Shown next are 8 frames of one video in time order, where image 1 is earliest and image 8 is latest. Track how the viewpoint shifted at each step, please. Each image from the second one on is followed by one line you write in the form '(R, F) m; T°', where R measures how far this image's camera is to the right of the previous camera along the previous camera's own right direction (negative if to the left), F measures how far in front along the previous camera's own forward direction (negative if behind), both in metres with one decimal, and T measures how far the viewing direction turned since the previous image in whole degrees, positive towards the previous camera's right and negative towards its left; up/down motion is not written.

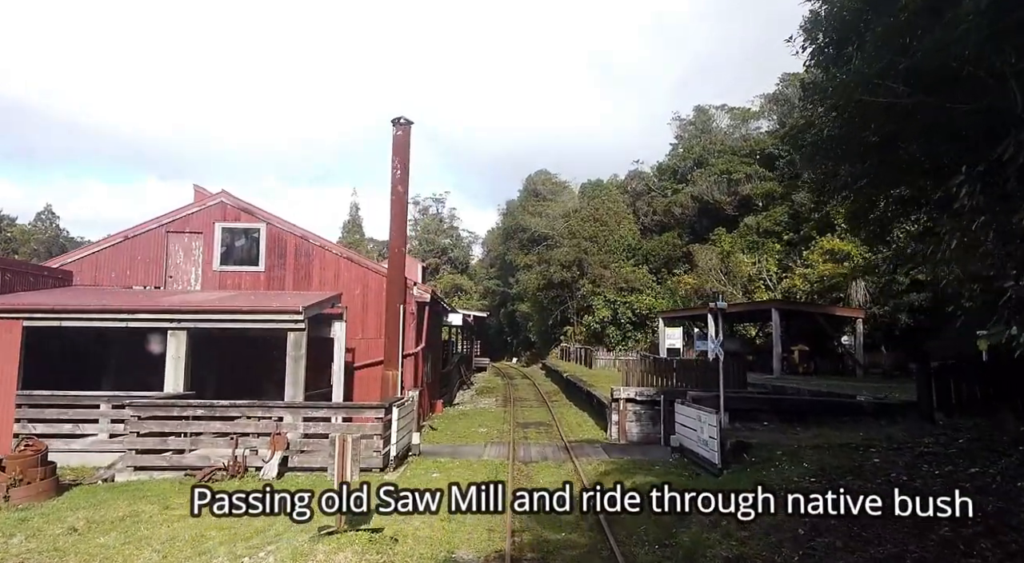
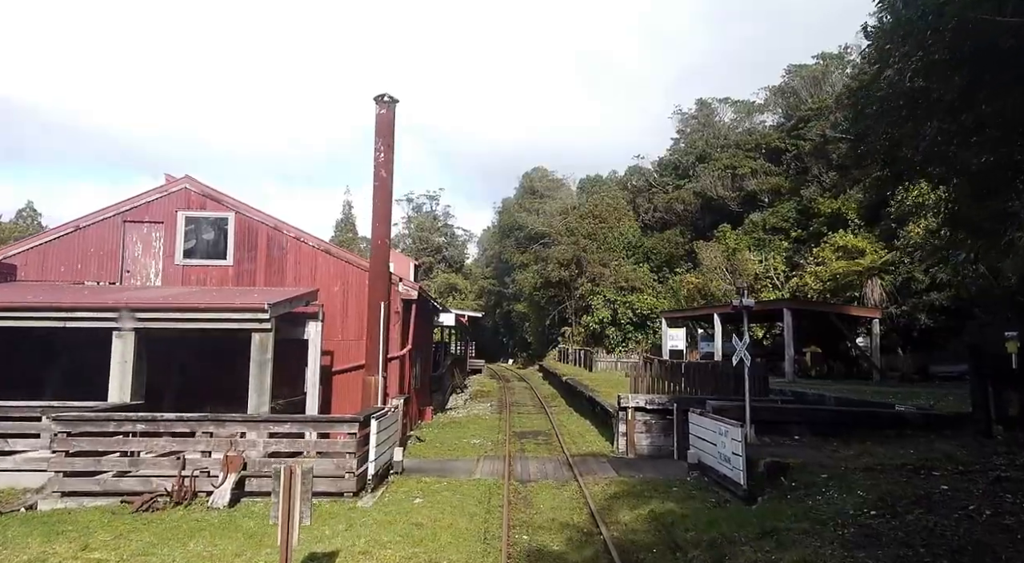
(0.0, +1.3) m; 0°
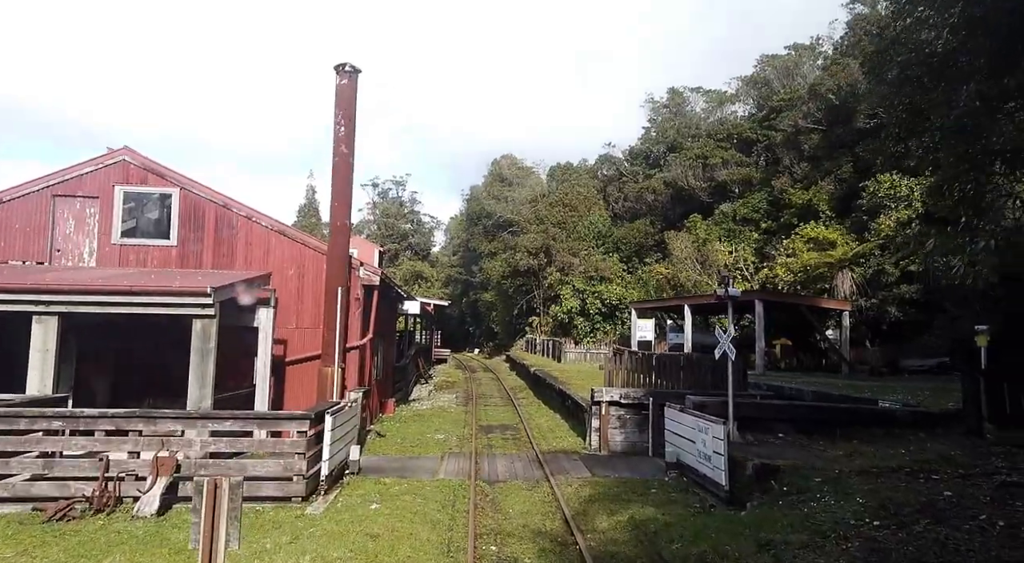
(0.0, +0.7) m; +3°
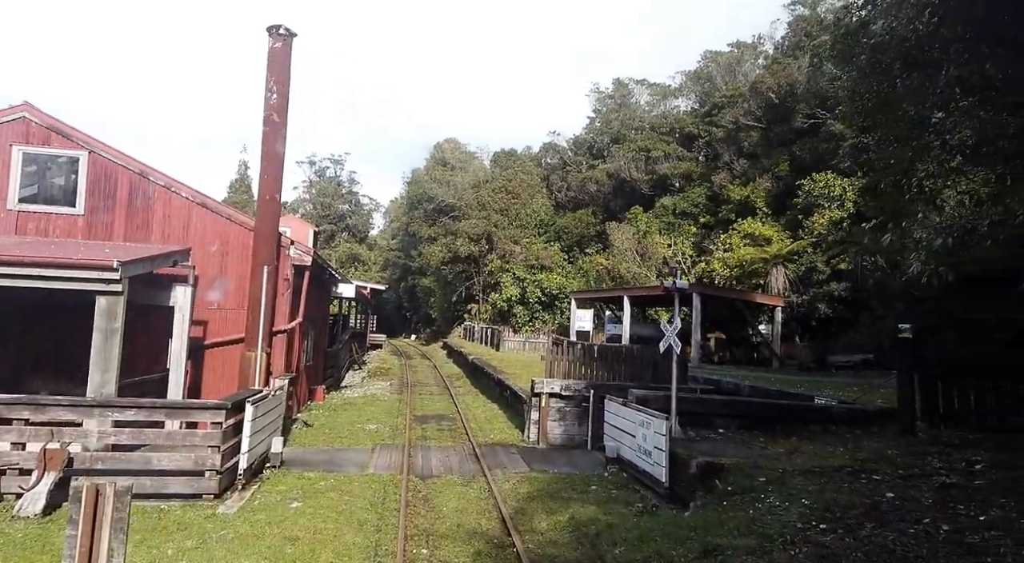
(0.0, +0.5) m; +6°
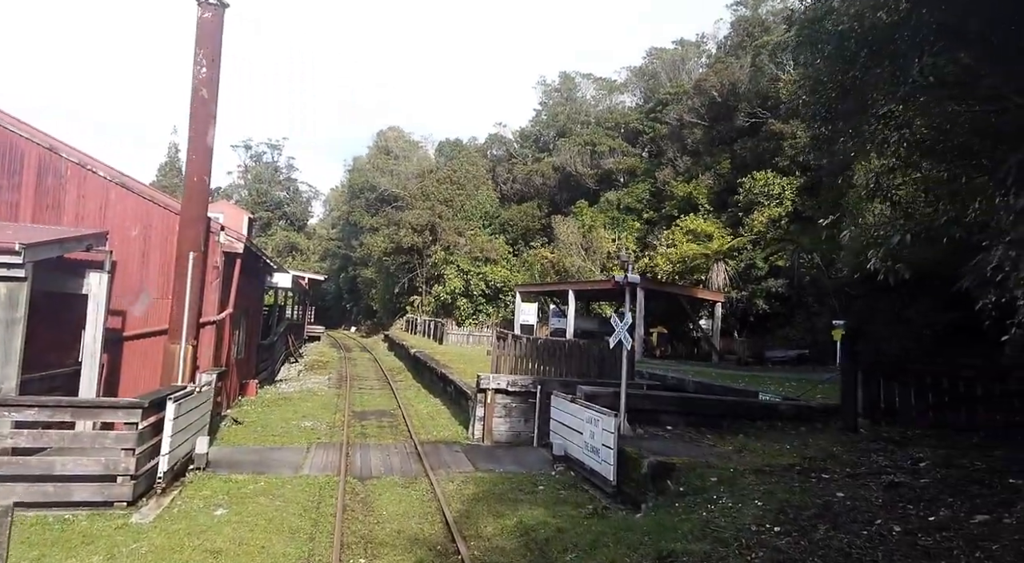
(-0.1, +0.4) m; +5°
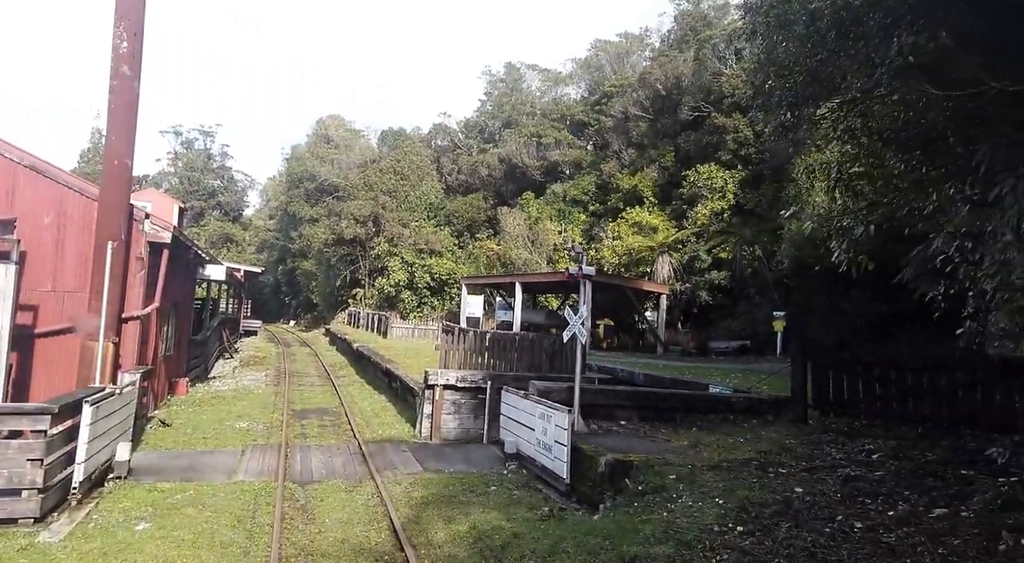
(-0.1, +0.3) m; +5°
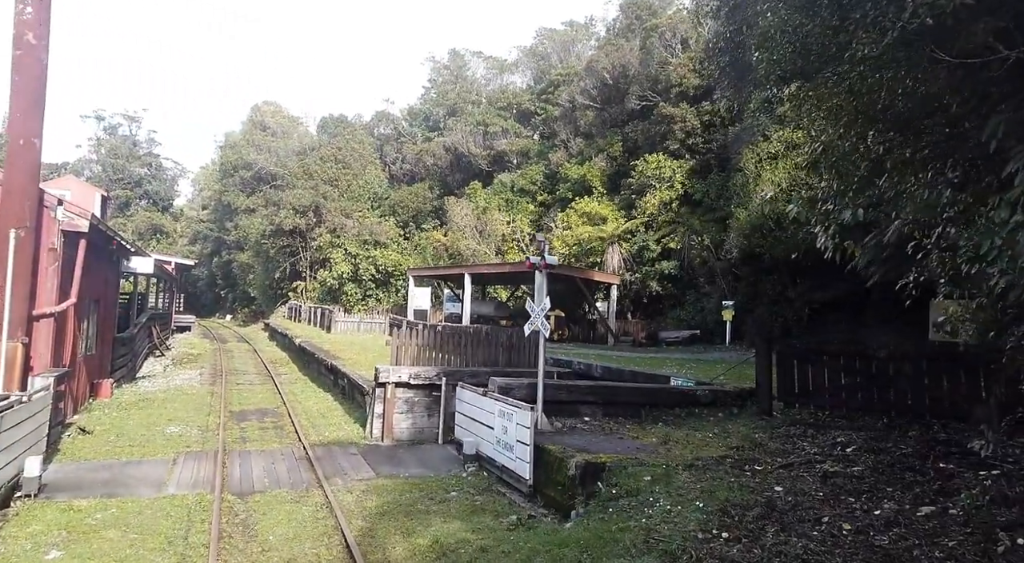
(-0.2, +0.5) m; +5°
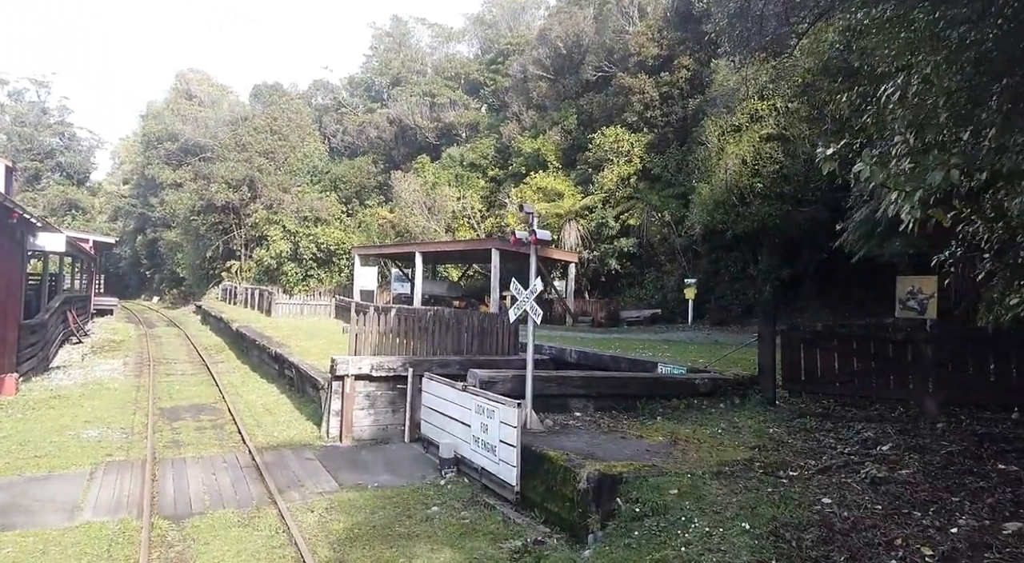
(-0.4, +1.0) m; +5°
